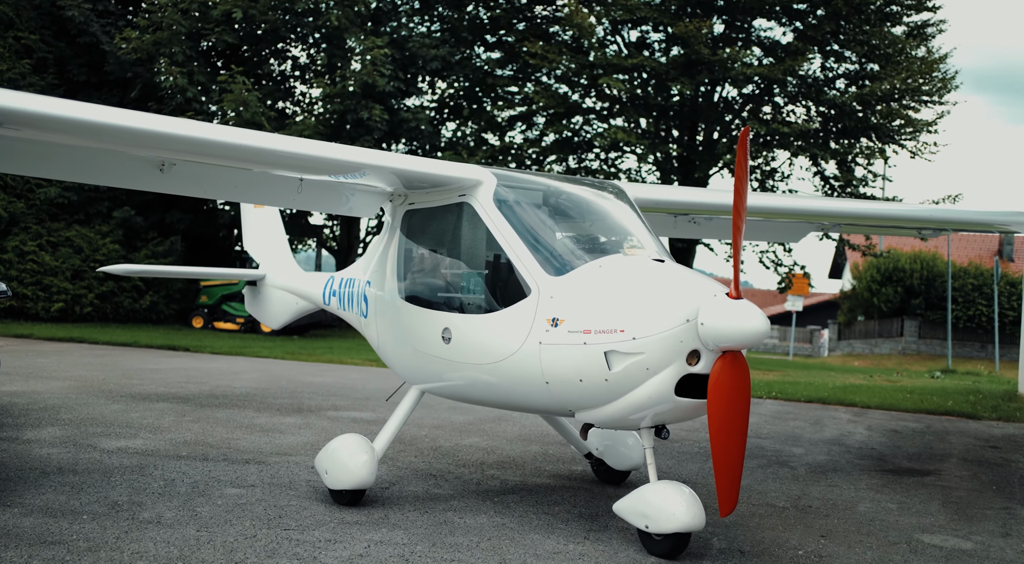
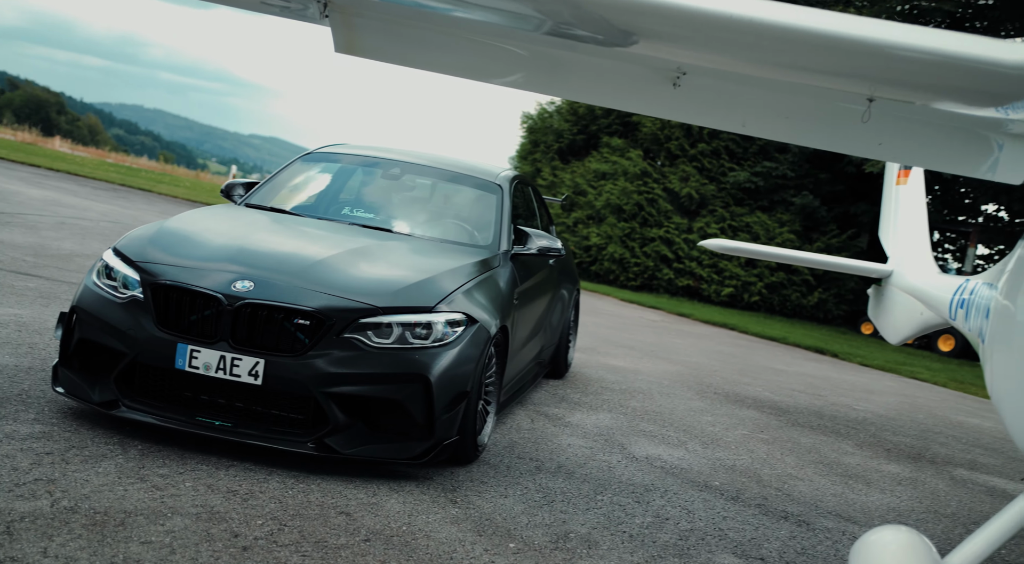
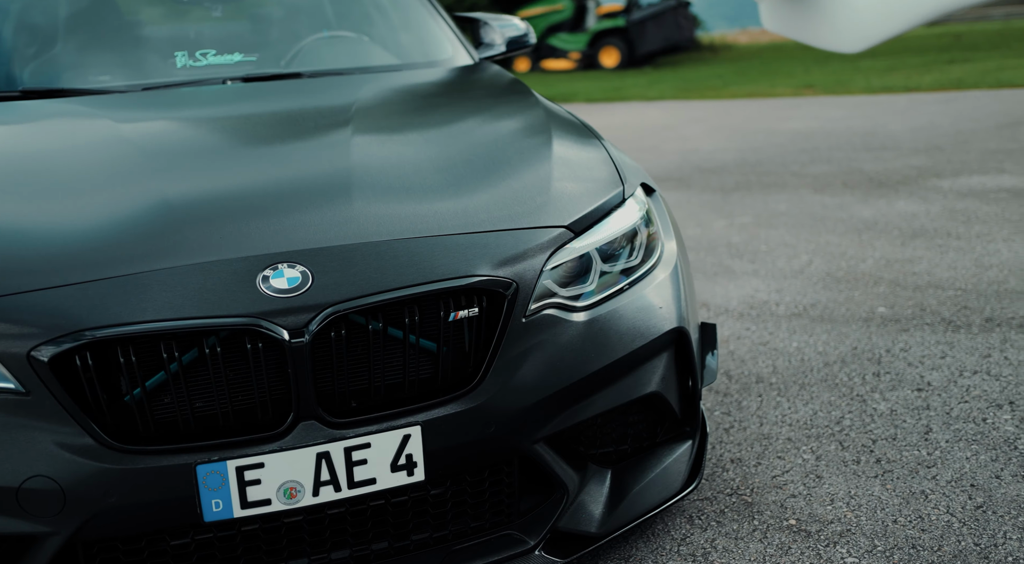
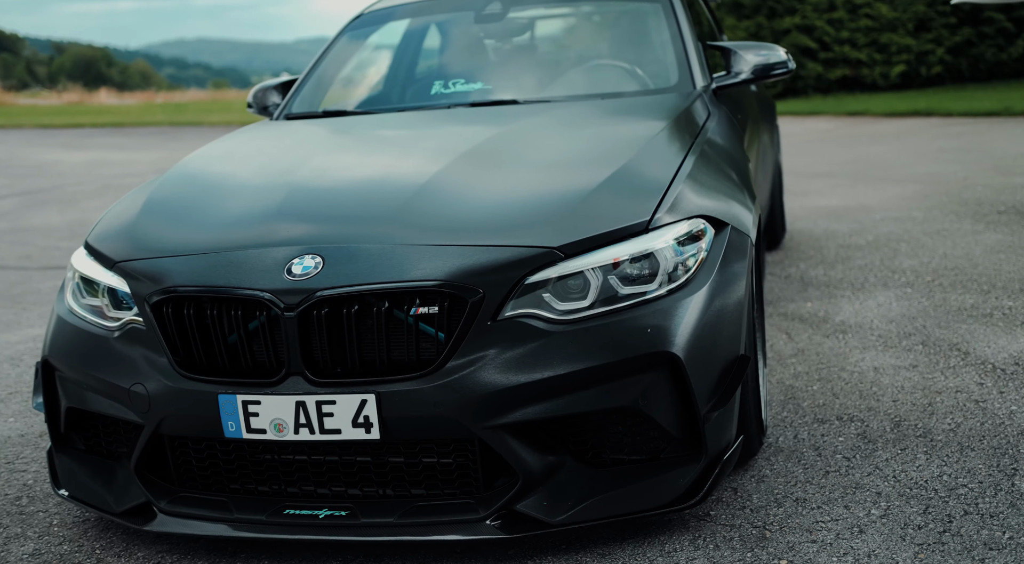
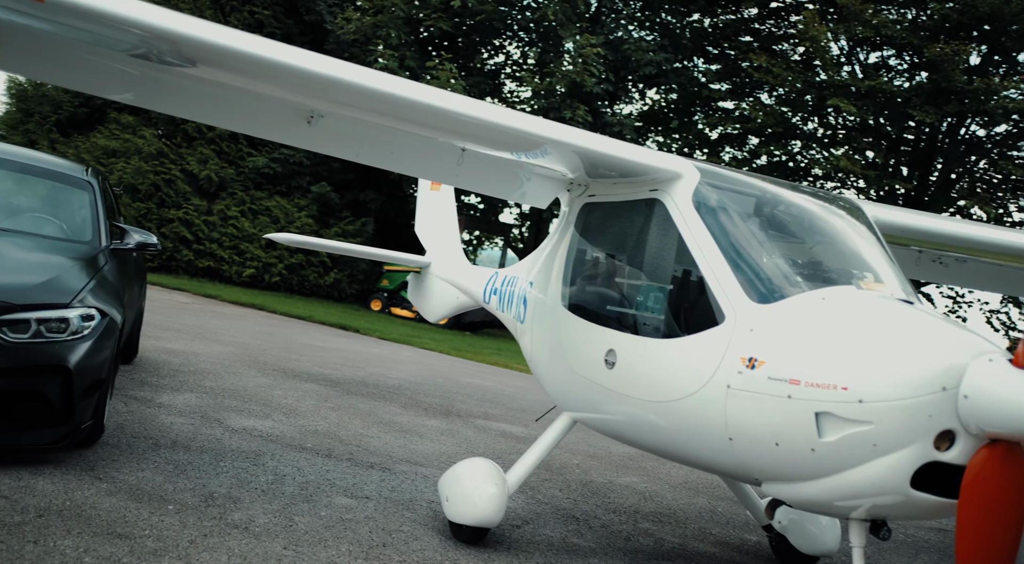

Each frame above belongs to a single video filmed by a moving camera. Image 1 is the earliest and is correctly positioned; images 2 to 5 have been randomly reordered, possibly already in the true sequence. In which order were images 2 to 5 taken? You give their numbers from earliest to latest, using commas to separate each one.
5, 2, 4, 3
